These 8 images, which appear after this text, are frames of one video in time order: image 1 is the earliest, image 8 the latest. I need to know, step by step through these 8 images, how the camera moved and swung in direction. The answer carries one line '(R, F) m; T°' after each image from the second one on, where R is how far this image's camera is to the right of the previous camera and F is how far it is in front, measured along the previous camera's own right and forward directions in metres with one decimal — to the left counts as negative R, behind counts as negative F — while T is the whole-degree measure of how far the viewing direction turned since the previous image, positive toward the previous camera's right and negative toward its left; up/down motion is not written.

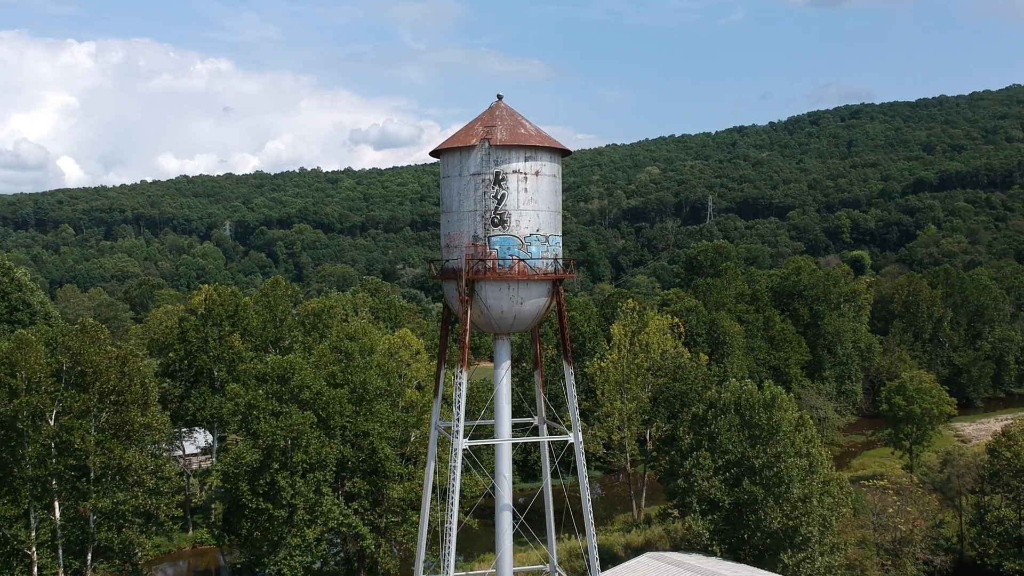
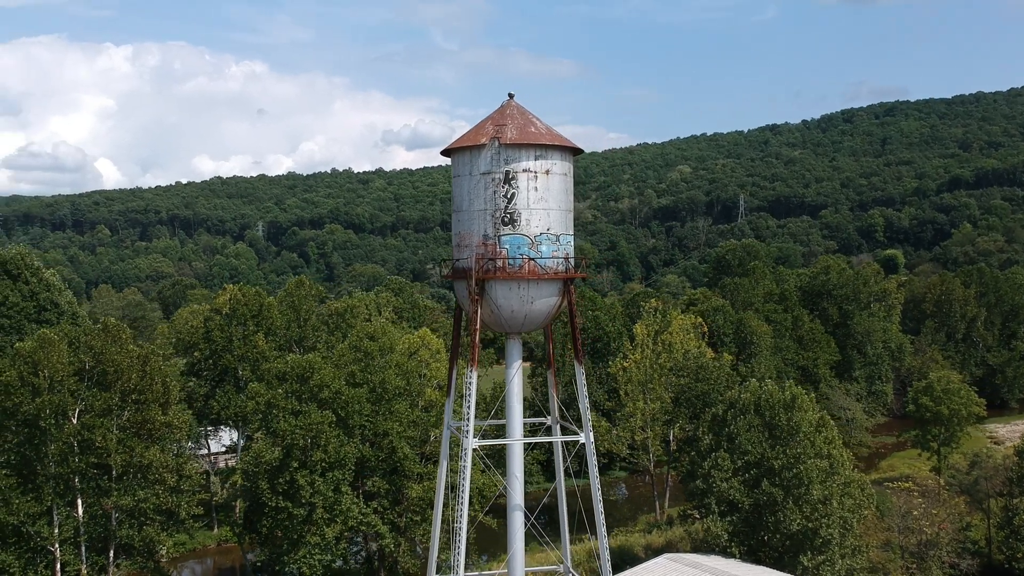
(+0.4, +0.1) m; -2°
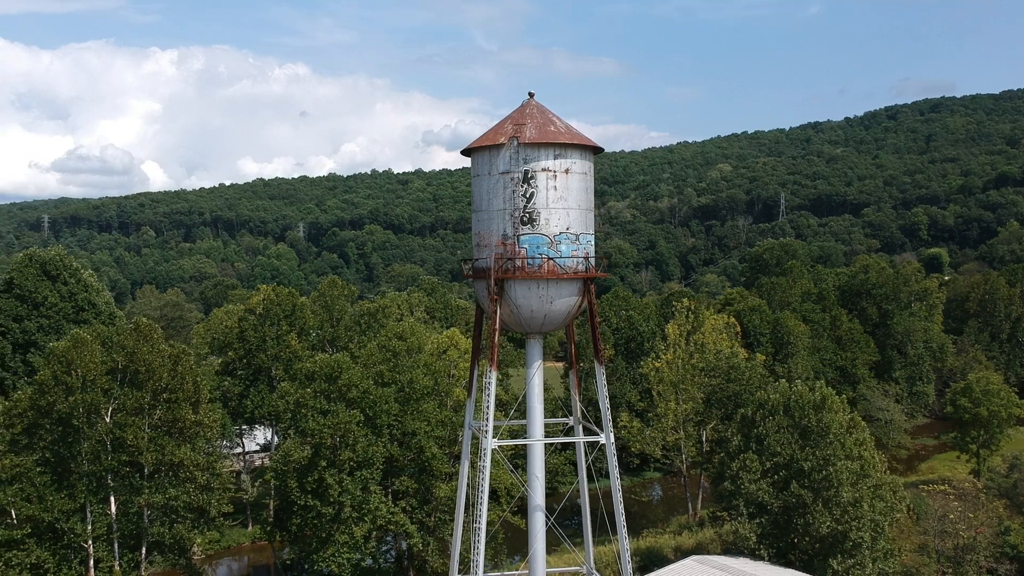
(+0.4, +0.1) m; -2°
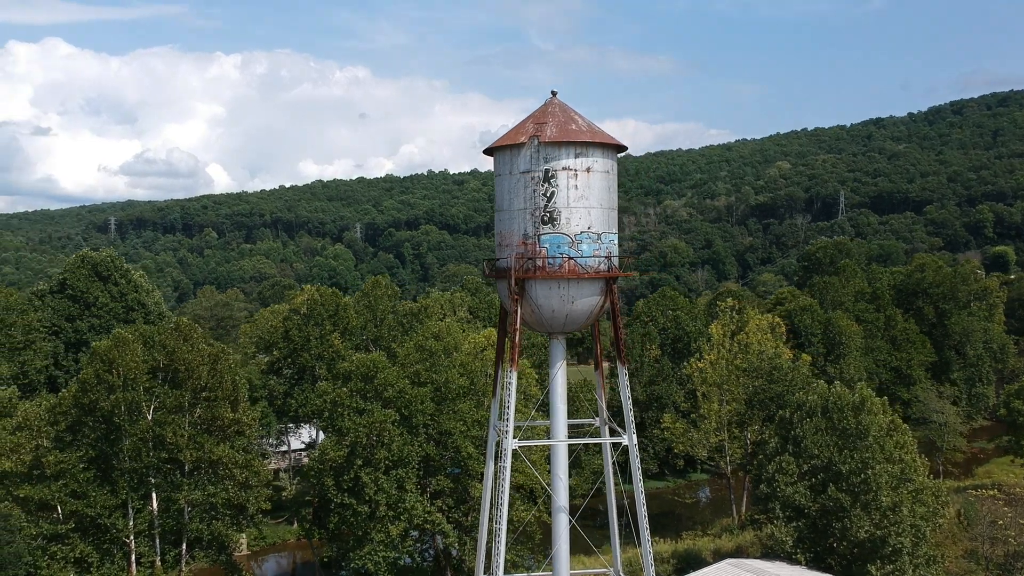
(+0.7, +0.1) m; -3°
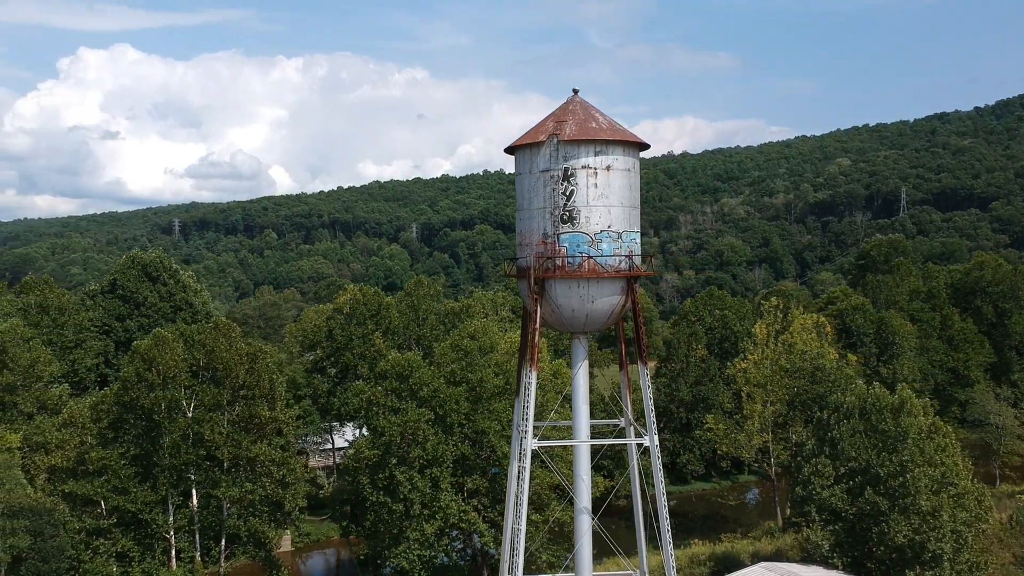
(+0.7, +0.1) m; -3°
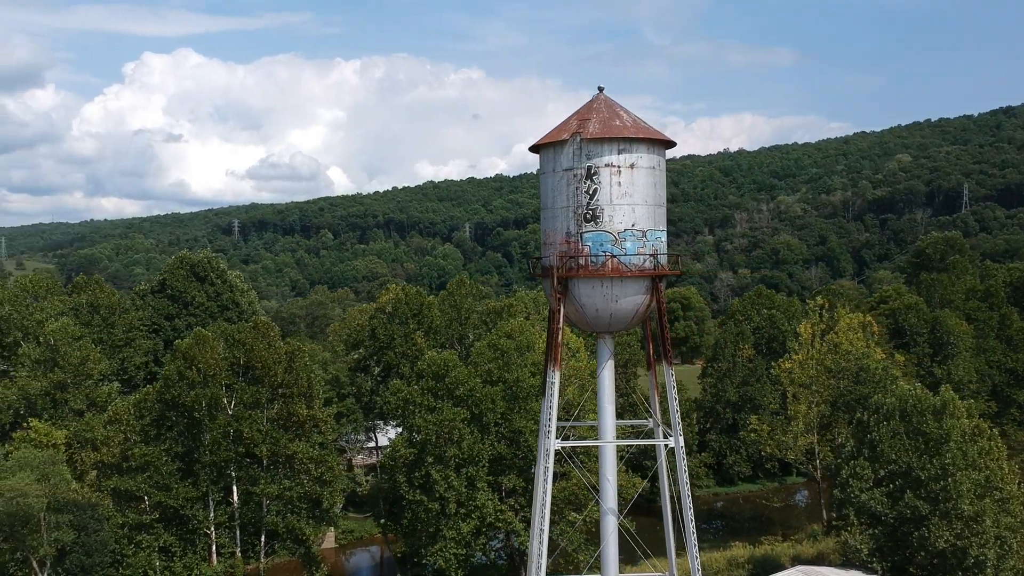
(+0.6, +0.1) m; -3°
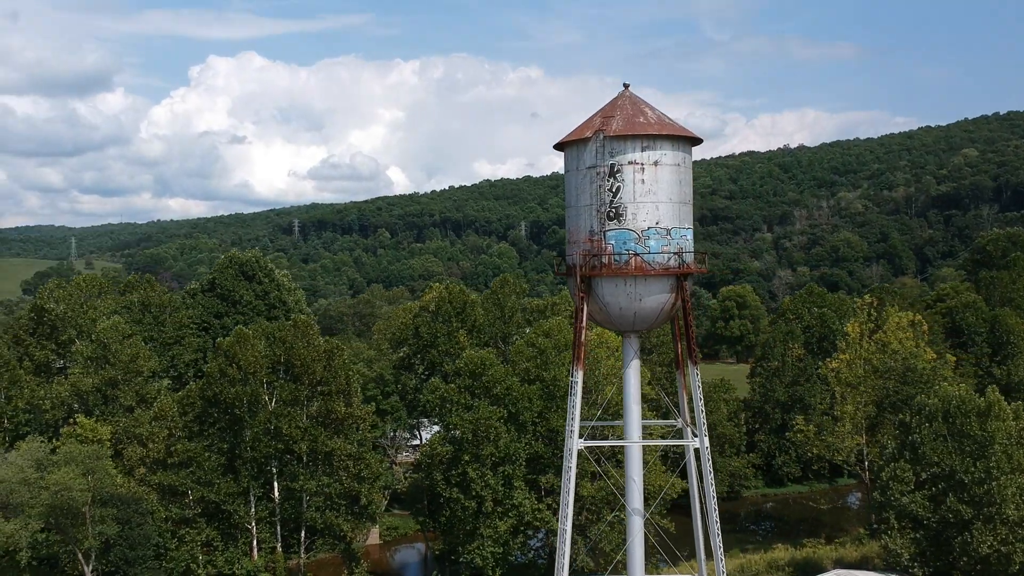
(+0.6, +0.1) m; -3°
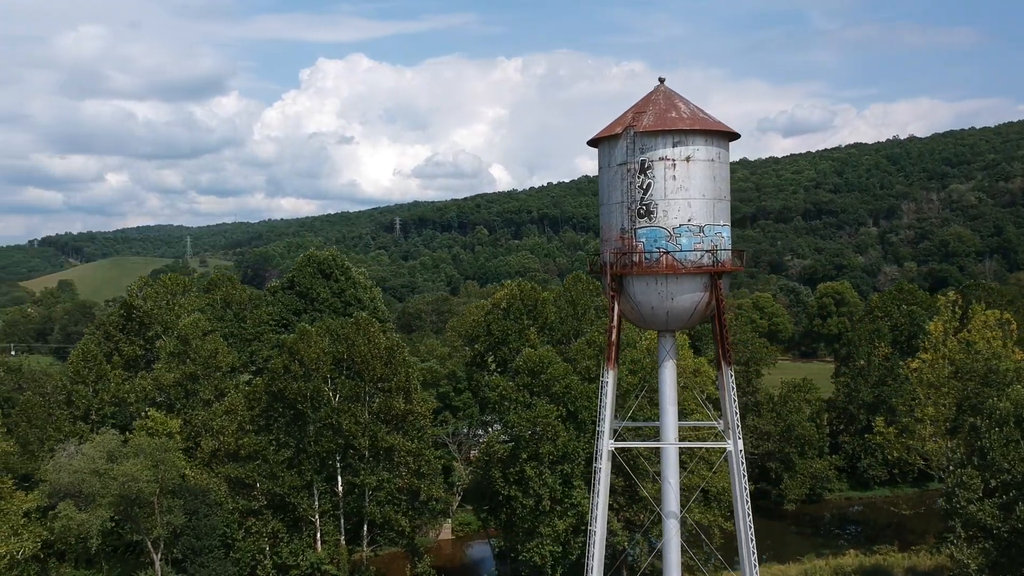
(+1.3, +0.2) m; -6°
